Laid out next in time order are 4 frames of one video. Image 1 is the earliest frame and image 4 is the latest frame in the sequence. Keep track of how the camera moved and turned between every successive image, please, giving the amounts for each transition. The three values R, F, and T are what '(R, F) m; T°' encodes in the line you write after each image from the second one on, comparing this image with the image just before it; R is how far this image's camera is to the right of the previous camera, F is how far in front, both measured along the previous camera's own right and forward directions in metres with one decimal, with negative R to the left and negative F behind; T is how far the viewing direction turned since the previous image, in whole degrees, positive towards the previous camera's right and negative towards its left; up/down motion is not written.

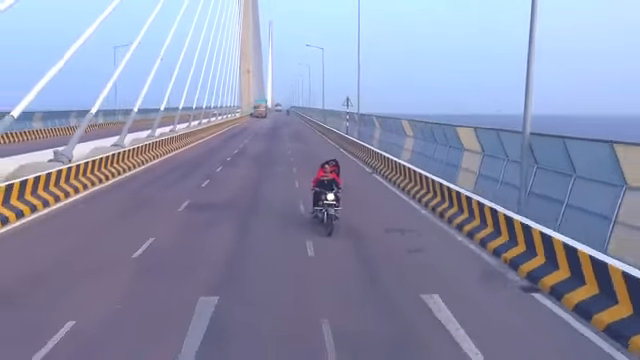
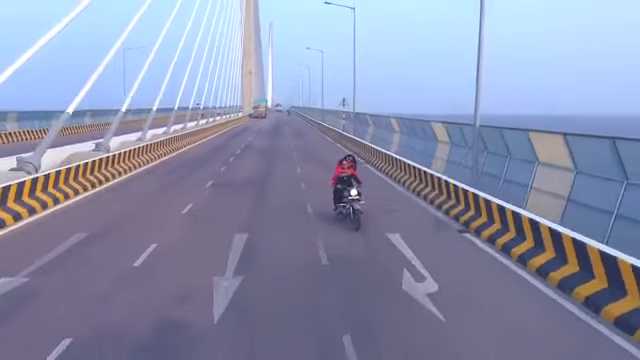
(+0.1, -3.8) m; 0°
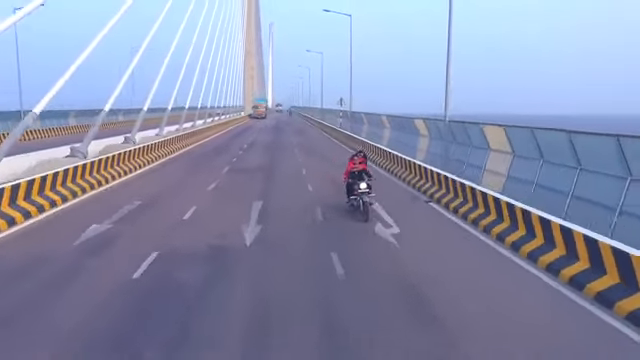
(+0.1, -3.7) m; 0°
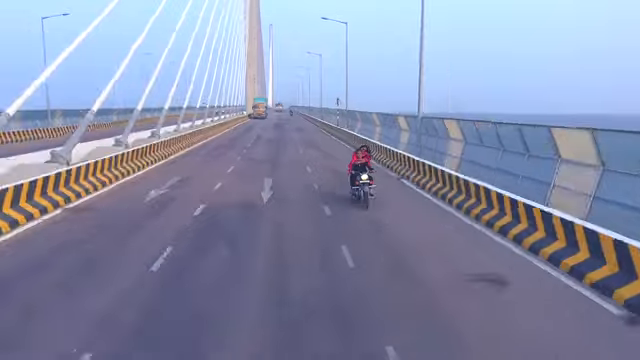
(+0.1, -4.0) m; 0°
